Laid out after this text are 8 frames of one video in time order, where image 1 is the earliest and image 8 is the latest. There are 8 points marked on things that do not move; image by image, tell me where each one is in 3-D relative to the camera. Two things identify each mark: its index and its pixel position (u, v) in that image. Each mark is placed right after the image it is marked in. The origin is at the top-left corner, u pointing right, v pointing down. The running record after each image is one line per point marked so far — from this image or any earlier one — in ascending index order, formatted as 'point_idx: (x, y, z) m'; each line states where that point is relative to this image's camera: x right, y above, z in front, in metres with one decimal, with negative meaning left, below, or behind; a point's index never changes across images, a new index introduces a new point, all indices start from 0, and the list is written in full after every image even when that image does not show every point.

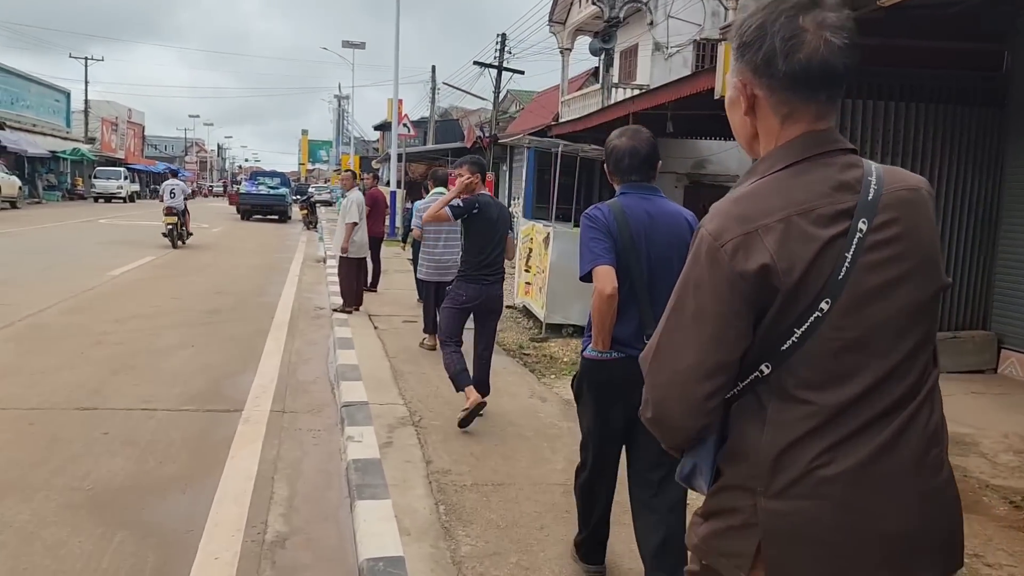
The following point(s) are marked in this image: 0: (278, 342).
0: (-2.1, -0.5, +7.6) m
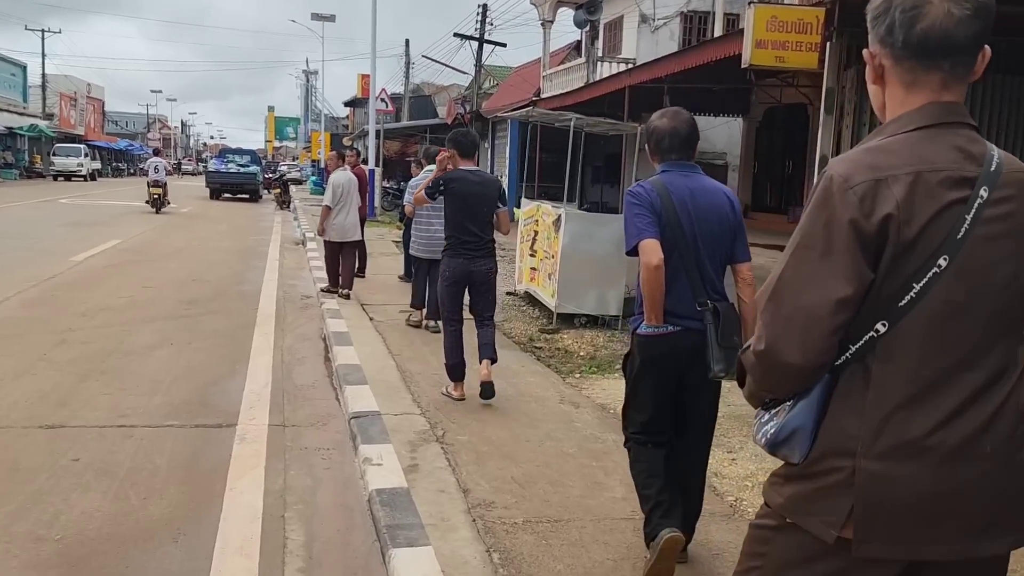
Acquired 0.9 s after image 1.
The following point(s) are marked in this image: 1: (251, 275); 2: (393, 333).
0: (-2.0, -0.4, +6.8) m
1: (-3.4, +0.2, +10.7) m
2: (-1.0, -0.4, +7.2) m
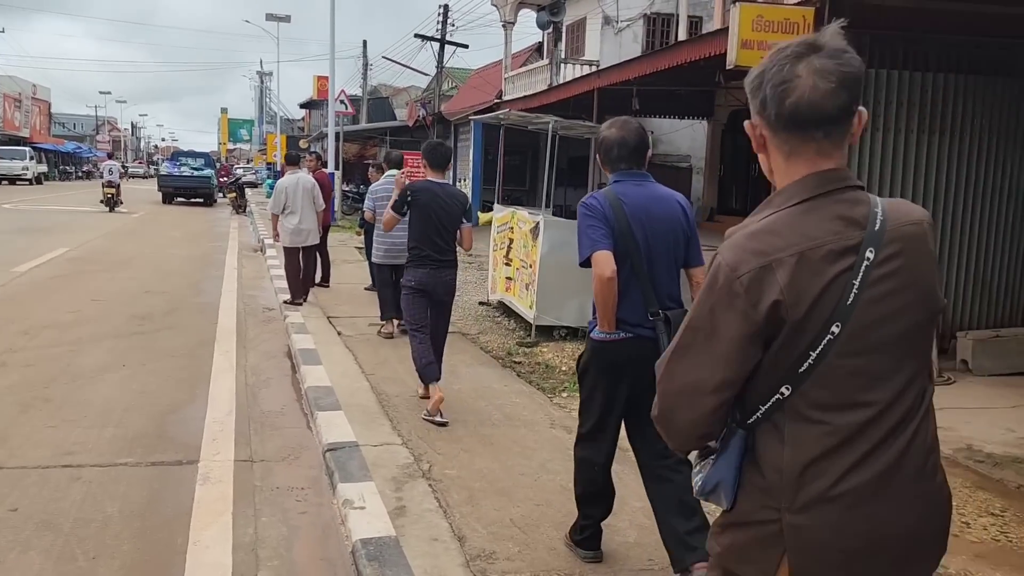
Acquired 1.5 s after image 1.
0: (-2.2, -0.5, +6.4) m
1: (-3.7, 0.0, +10.2) m
2: (-1.2, -0.5, +6.8) m
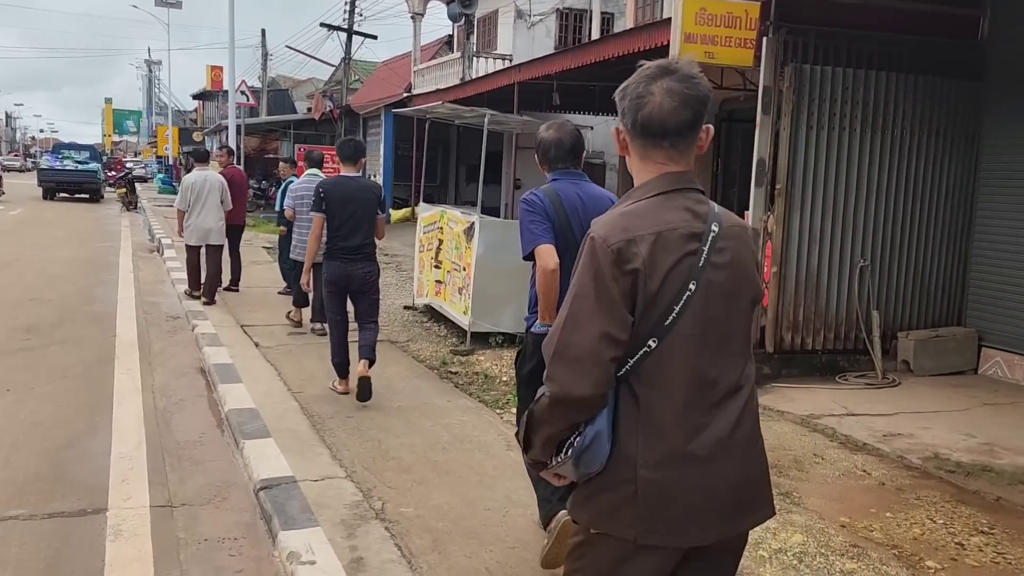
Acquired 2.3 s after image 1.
0: (-2.6, -0.6, +5.7) m
1: (-4.6, 0.0, +9.3) m
2: (-1.7, -0.6, +6.2) m
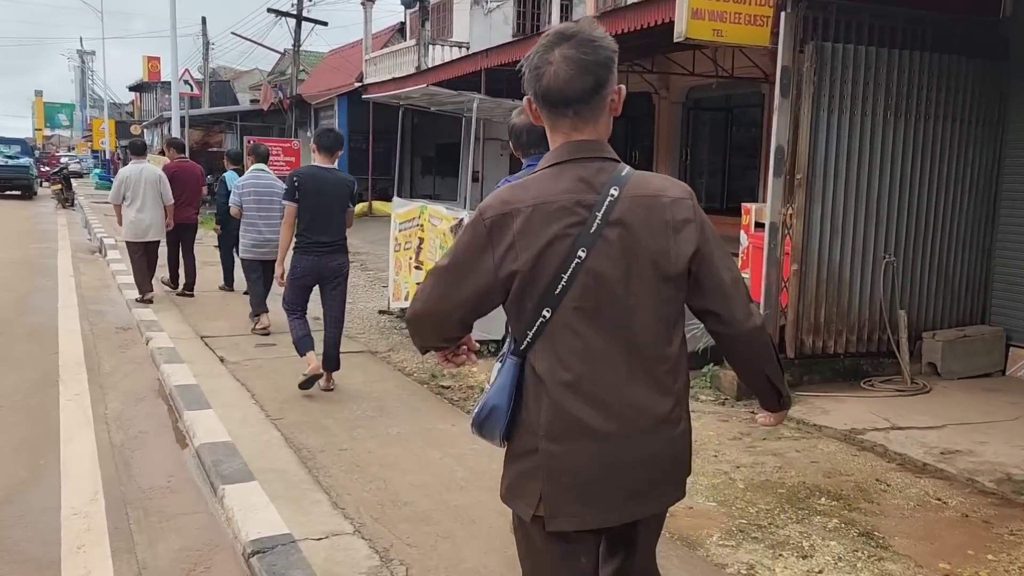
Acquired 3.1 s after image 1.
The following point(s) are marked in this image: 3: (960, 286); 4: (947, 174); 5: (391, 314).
0: (-2.5, -0.7, +4.9) m
1: (-4.7, -0.1, +8.3) m
2: (-1.7, -0.6, +5.5) m
3: (+3.4, 0.0, +6.4) m
4: (+3.3, +0.8, +6.2) m
5: (-1.2, -0.3, +8.2) m
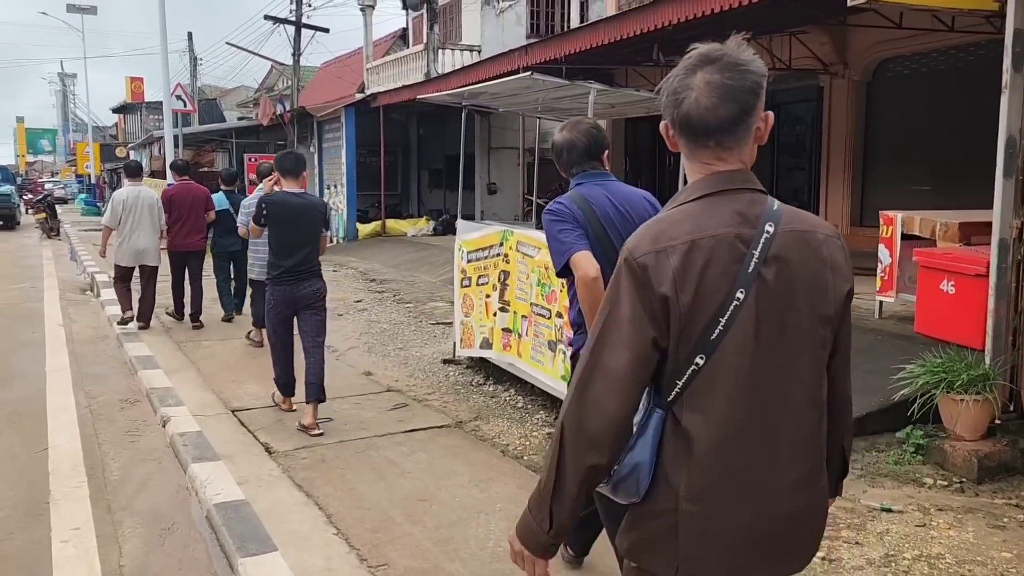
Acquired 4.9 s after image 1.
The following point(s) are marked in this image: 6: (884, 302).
0: (-1.7, -1.0, +3.3) m
1: (-4.0, -0.6, +6.8) m
2: (-0.9, -0.9, +4.0) m
3: (+4.2, -0.1, +4.9) m
4: (+4.0, +0.7, +4.7) m
5: (-0.4, -0.6, +6.7) m
6: (+3.0, -0.1, +6.8) m
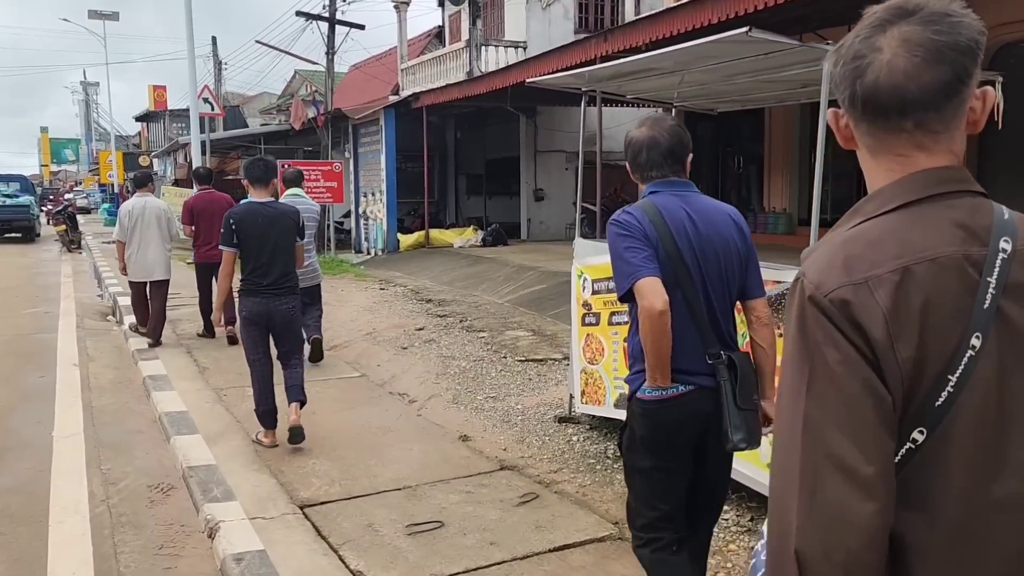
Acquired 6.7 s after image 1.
0: (-1.0, -1.3, +1.9) m
1: (-3.2, -0.9, +5.4) m
2: (-0.1, -1.2, +2.5) m
3: (+5.0, -0.3, +3.3) m
4: (+4.8, +0.5, +3.2) m
5: (+0.4, -0.8, +5.2) m
6: (+3.9, -0.3, +5.2) m
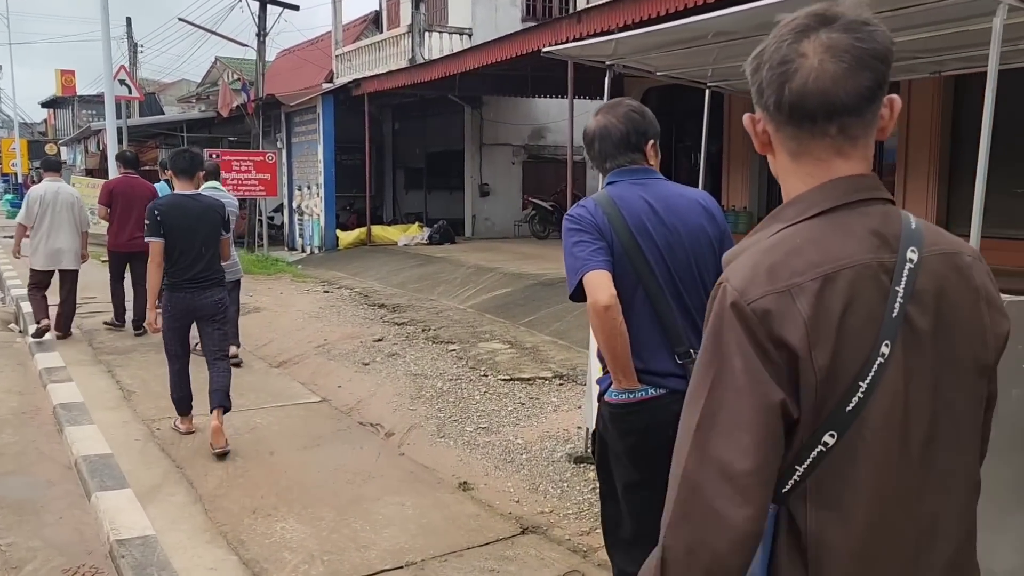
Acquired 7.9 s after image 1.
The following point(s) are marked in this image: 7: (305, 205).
0: (-0.6, -1.4, +0.9) m
1: (-3.1, -0.9, +4.2) m
2: (+0.2, -1.3, +1.6) m
3: (+5.1, -0.4, +2.9) m
4: (+5.0, +0.4, +2.7) m
5: (+0.4, -0.9, +4.4) m
6: (+3.9, -0.4, +4.7) m
7: (-4.2, +1.7, +16.8) m
